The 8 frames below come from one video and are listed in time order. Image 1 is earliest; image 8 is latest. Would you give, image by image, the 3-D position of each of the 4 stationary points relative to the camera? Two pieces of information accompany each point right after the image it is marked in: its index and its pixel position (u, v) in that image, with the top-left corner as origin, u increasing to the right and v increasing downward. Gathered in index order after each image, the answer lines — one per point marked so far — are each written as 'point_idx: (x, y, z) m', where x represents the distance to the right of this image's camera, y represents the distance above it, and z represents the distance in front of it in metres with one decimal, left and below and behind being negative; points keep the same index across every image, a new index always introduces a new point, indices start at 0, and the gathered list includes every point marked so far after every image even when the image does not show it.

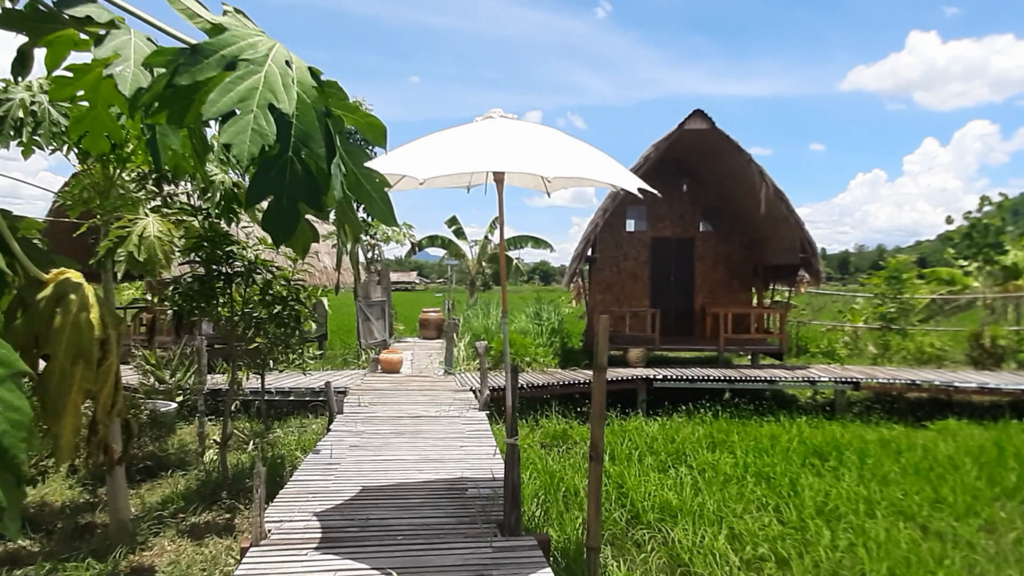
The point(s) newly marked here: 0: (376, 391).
0: (-1.6, -1.2, +8.5) m
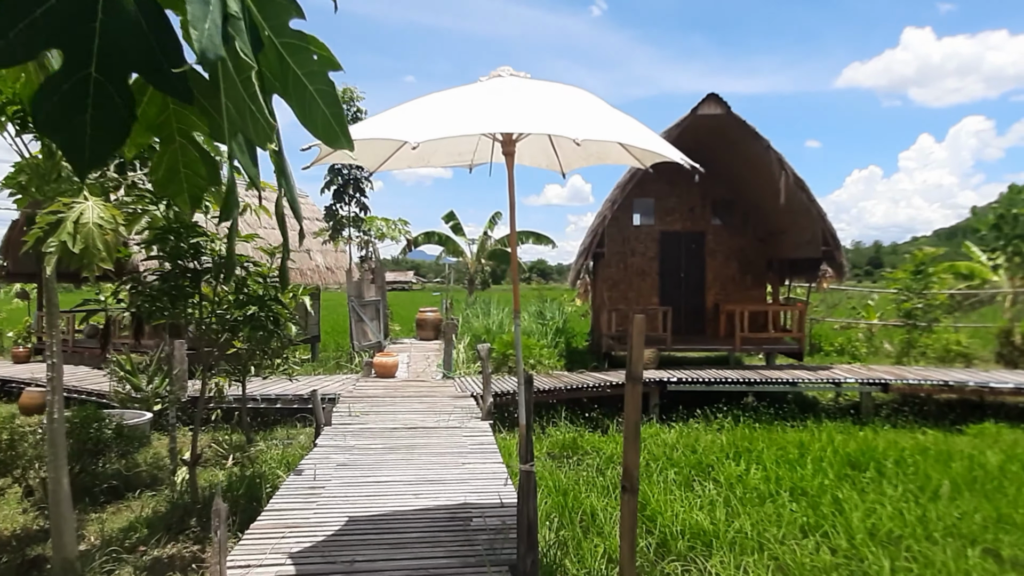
0: (-1.5, -1.2, +7.9) m
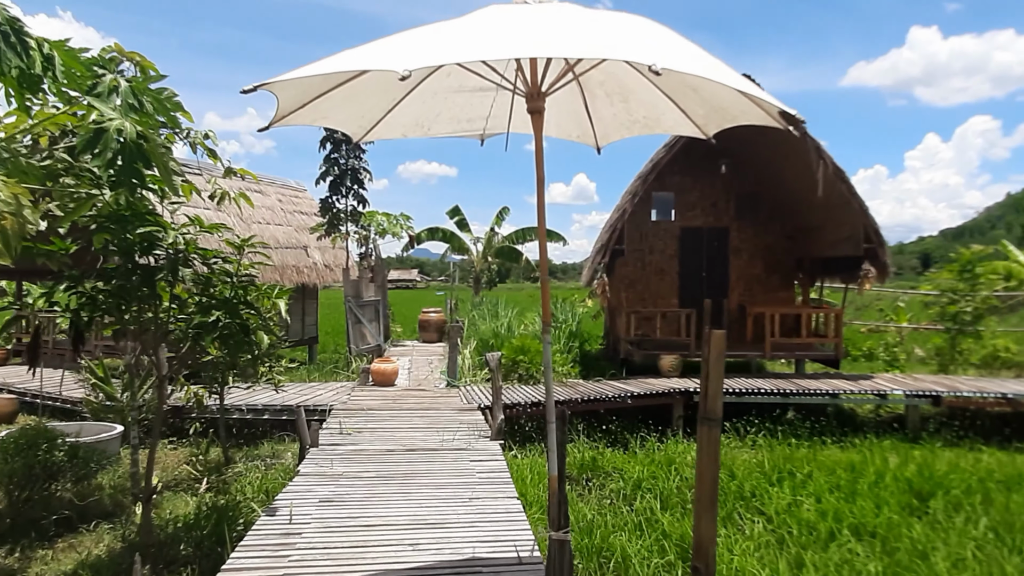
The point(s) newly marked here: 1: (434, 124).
0: (-1.4, -1.2, +7.0) m
1: (-0.3, +0.7, +3.2) m
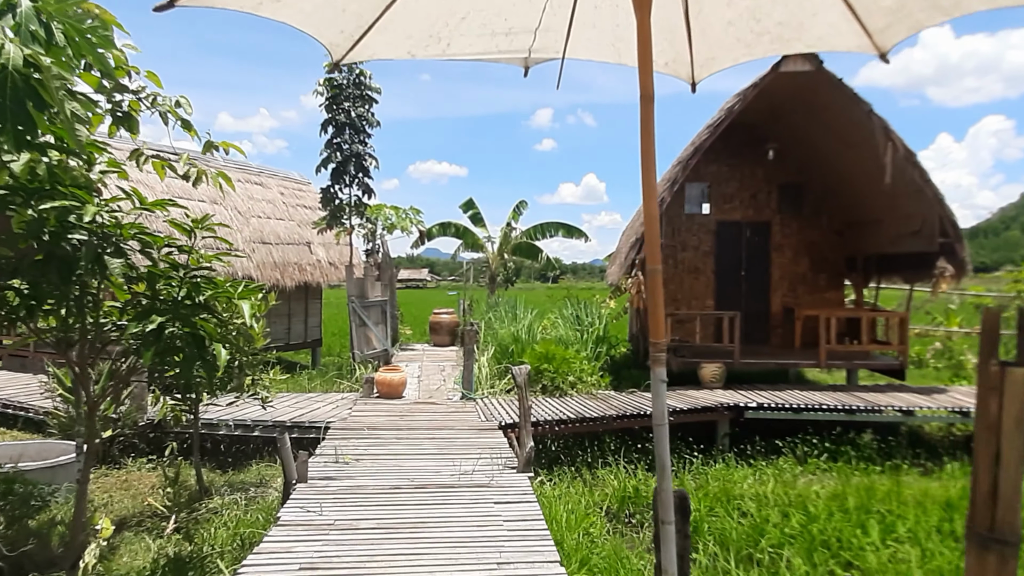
0: (-1.2, -1.2, +6.0) m
1: (-0.2, +0.7, +2.1) m
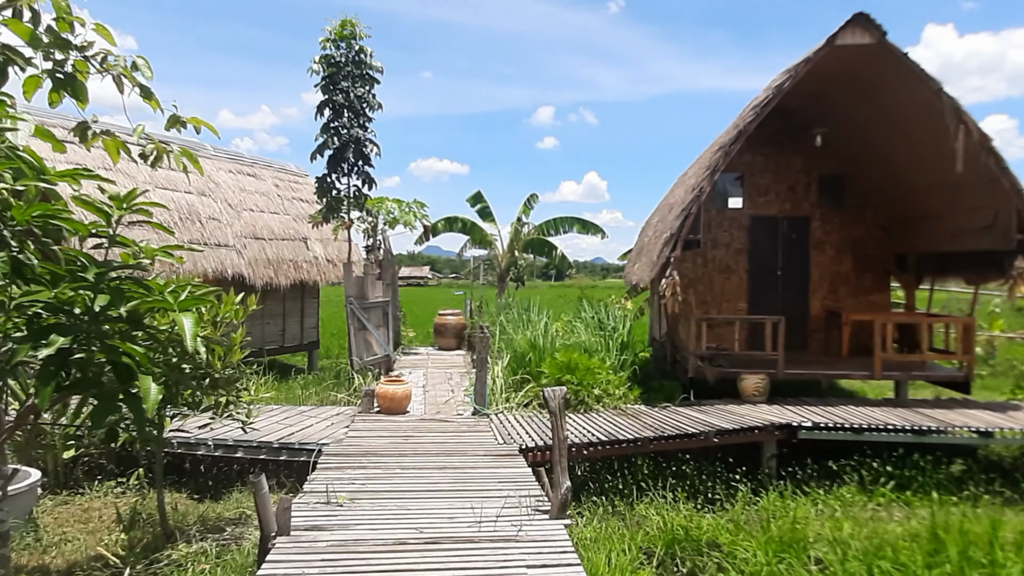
0: (-1.0, -1.2, +5.1) m
1: (0.0, +0.7, +1.2) m
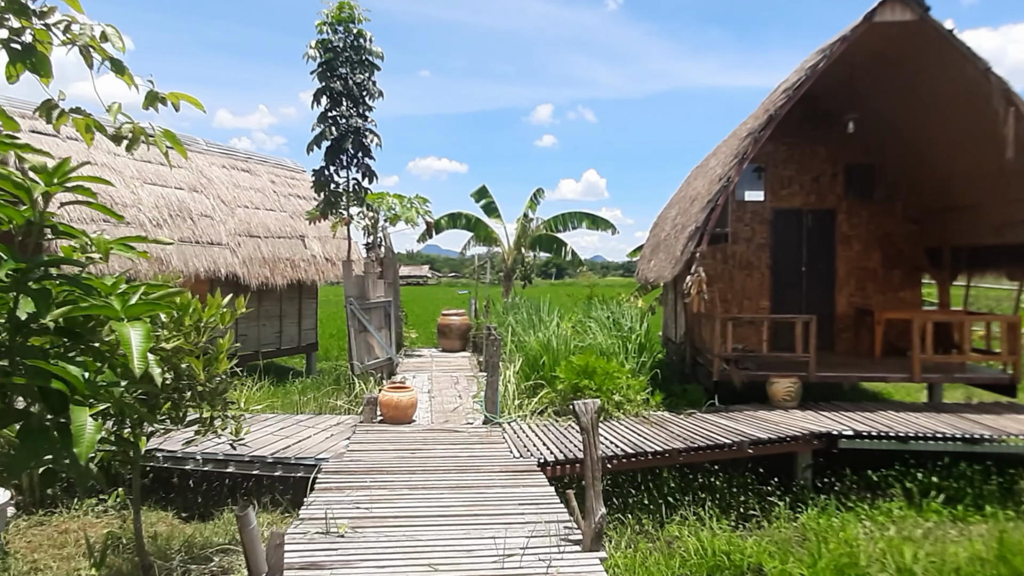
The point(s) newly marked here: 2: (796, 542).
0: (-0.9, -1.2, +4.6) m
1: (+0.1, +0.7, +0.7) m
2: (+1.9, -1.7, +4.9) m
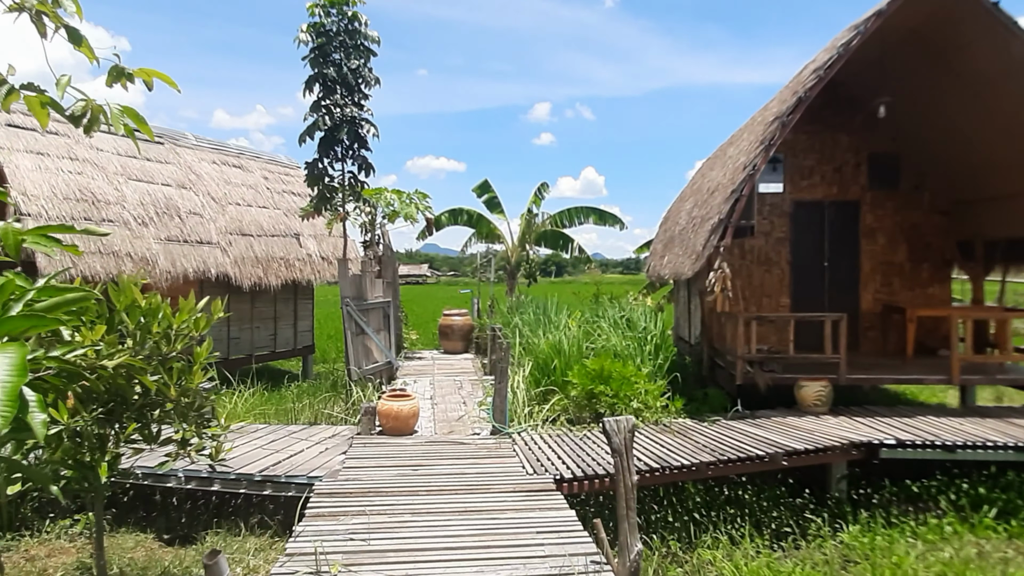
0: (-0.8, -1.2, +4.1) m
1: (+0.2, +0.7, +0.2) m
2: (+2.0, -1.7, +4.5) m
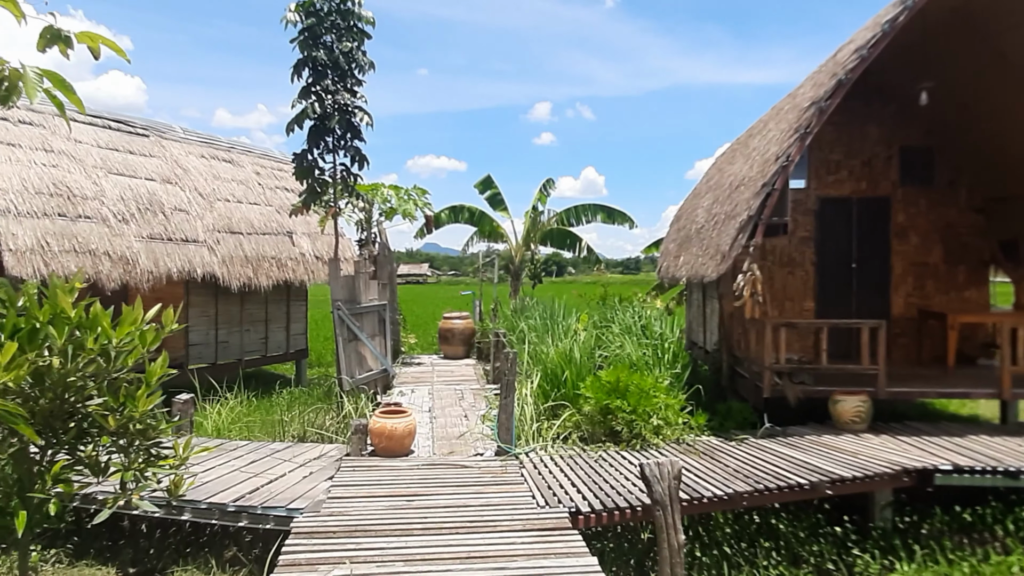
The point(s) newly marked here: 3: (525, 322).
0: (-0.8, -1.2, +3.5) m
1: (+0.3, +0.7, -0.4) m
2: (+2.0, -1.7, +3.9) m
3: (+0.1, -0.4, +8.3) m
